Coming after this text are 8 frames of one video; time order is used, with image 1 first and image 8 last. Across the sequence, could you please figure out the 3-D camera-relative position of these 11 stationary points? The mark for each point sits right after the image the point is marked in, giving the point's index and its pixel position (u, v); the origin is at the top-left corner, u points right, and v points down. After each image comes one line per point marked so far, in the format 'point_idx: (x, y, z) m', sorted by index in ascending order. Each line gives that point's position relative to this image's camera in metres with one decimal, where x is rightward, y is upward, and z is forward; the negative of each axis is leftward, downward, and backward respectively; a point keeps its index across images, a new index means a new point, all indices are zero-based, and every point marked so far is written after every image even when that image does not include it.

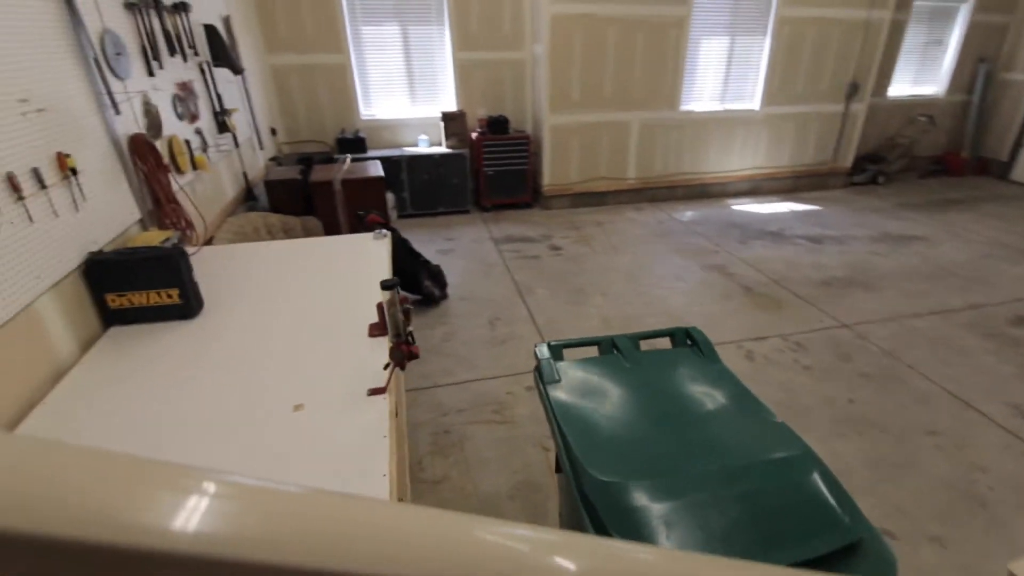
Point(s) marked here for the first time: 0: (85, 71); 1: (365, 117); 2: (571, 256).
0: (-1.6, +0.9, +2.1) m
1: (-1.5, +1.8, +5.3) m
2: (+0.5, +0.3, +4.4) m
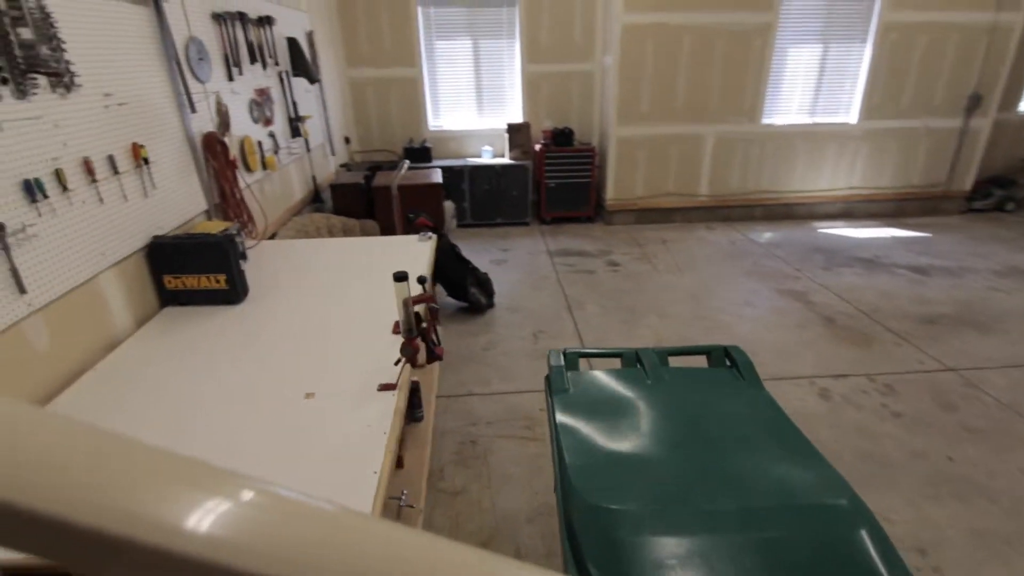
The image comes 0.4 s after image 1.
0: (-1.5, +0.9, +2.2) m
1: (-0.8, +1.7, +5.4) m
2: (+1.0, +0.1, +4.1) m
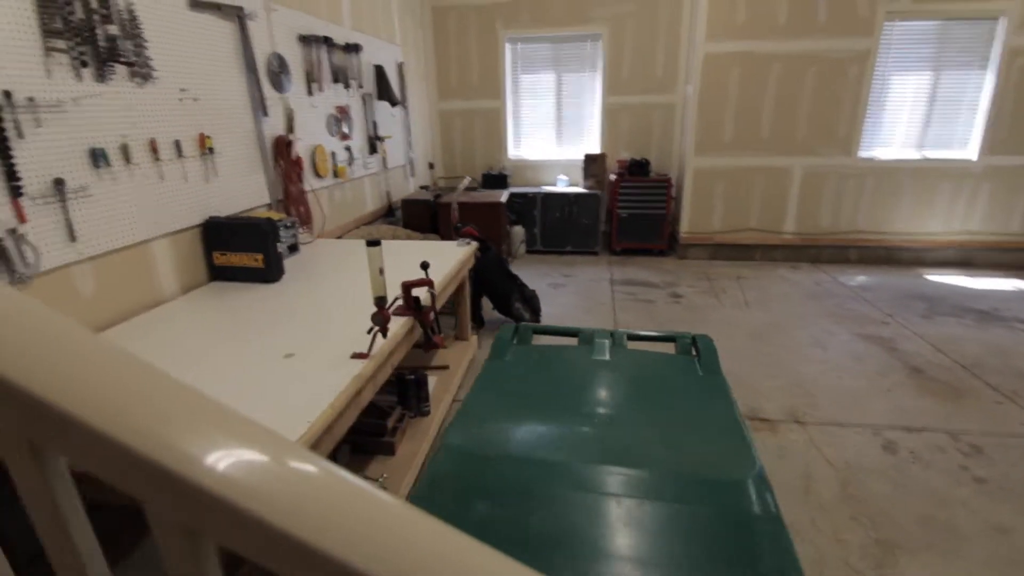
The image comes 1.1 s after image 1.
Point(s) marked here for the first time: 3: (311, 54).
0: (-1.3, +1.0, +2.5) m
1: (0.0, +1.4, +5.5) m
2: (+1.4, -0.1, +3.9) m
3: (-1.2, +1.4, +3.1) m
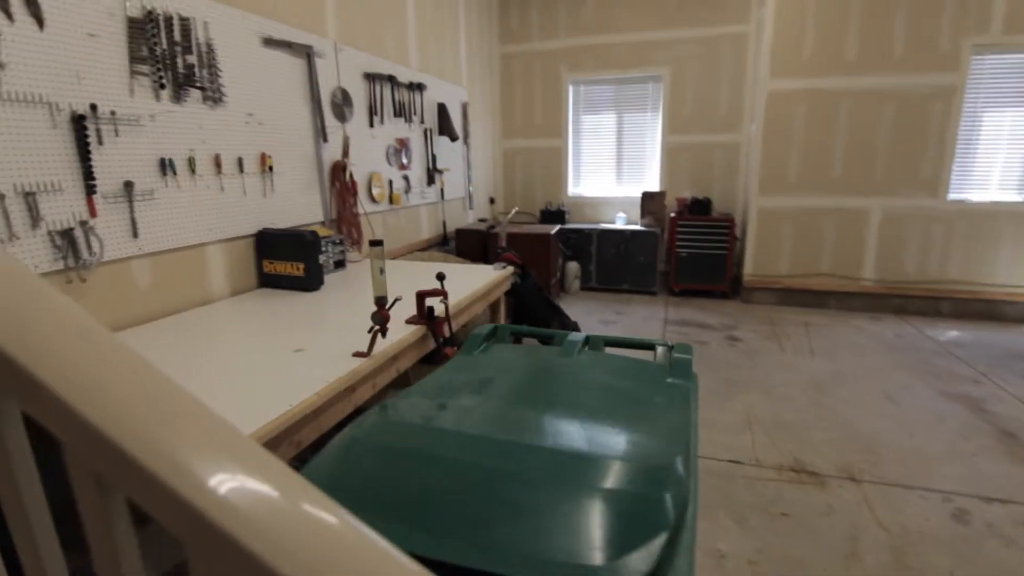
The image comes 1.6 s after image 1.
0: (-1.1, +1.0, +2.8) m
1: (+0.6, +1.0, +5.6) m
2: (+1.7, -0.4, +3.6) m
3: (-0.9, +1.3, +3.3) m
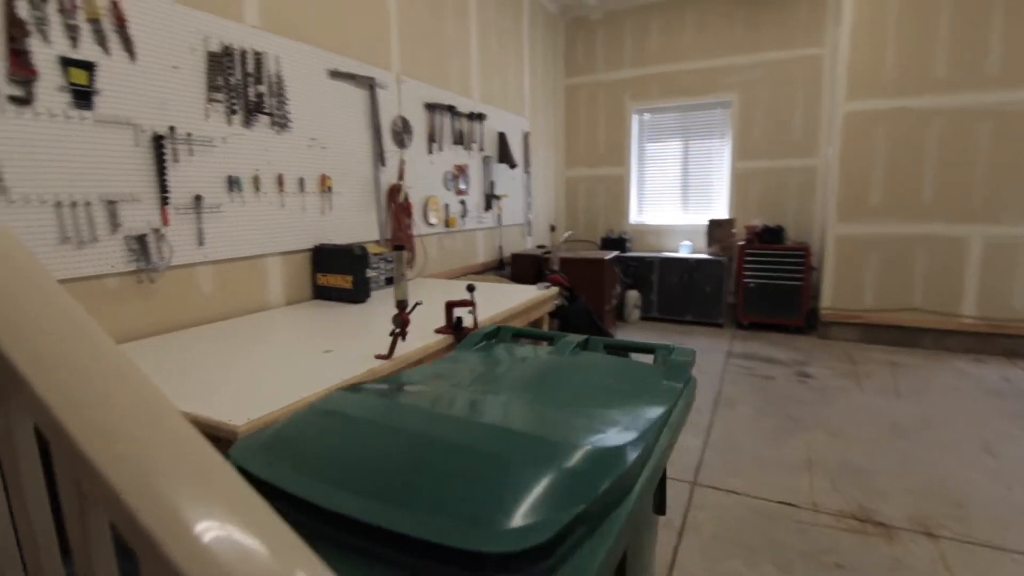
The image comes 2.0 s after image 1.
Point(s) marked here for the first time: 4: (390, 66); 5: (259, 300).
0: (-0.8, +0.9, +3.0) m
1: (+1.3, +0.7, +5.5) m
2: (+2.0, -0.6, +3.3) m
3: (-0.5, +1.2, +3.5) m
4: (-0.7, +1.4, +3.1) m
5: (-1.2, -0.1, +2.4) m
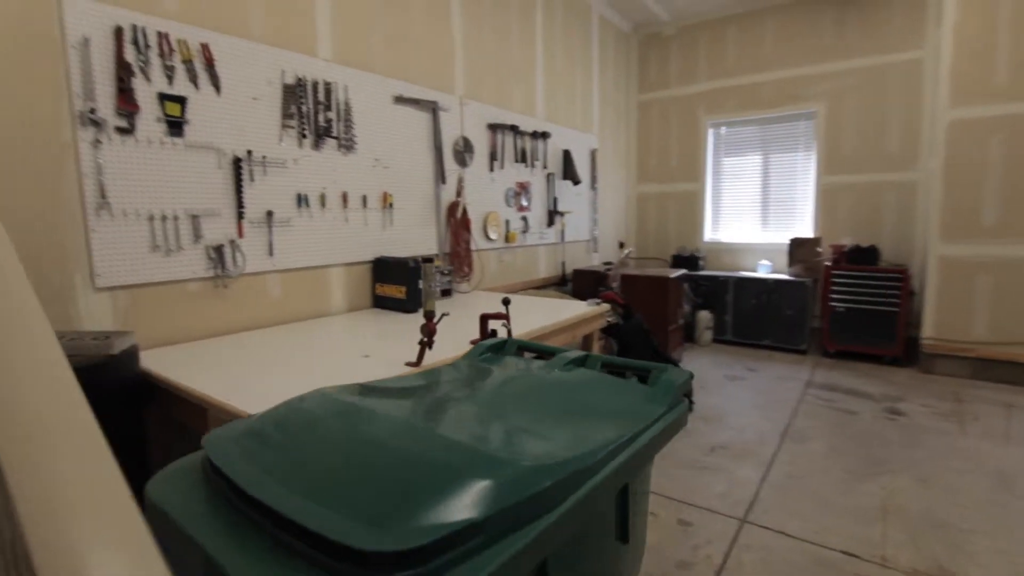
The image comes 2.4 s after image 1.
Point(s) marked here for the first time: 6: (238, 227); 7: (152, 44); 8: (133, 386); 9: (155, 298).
0: (-0.5, +0.8, +3.1) m
1: (+2.0, +0.5, +5.3) m
2: (+2.3, -0.8, +2.9) m
3: (-0.1, +1.1, +3.6) m
4: (-0.4, +1.3, +3.3) m
5: (-1.0, -0.1, +2.6) m
6: (-1.2, +0.3, +2.2) m
7: (-1.4, +0.9, +1.9) m
8: (-1.2, -0.3, +1.6) m
9: (-1.4, 0.0, +2.0) m
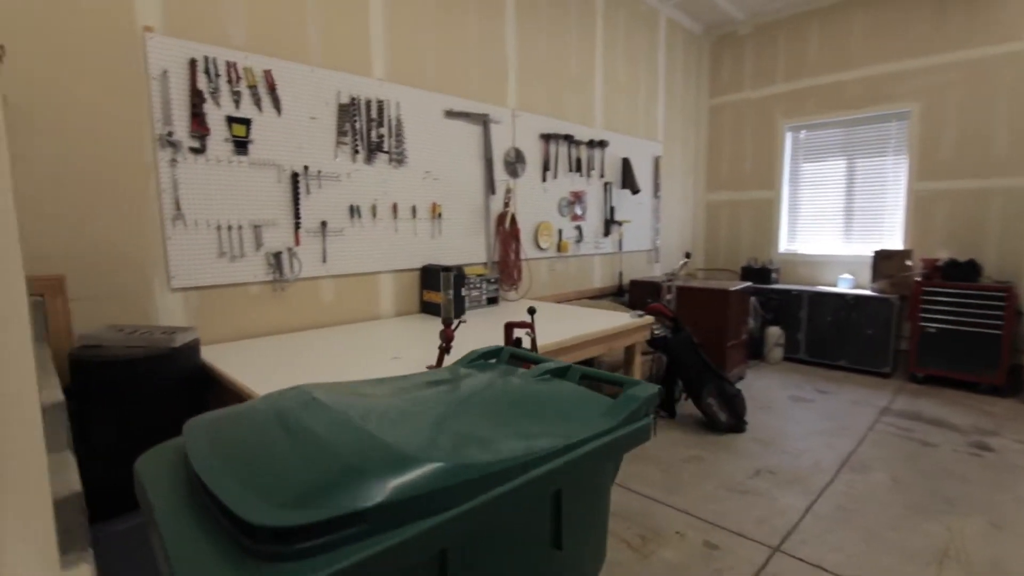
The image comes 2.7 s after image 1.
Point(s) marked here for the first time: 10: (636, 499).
0: (-0.2, +0.8, +3.2) m
1: (+2.6, +0.4, +4.9) m
2: (+2.5, -0.9, +2.6) m
3: (+0.3, +1.0, +3.7) m
4: (0.0, +1.2, +3.4) m
5: (-0.8, -0.1, +2.8) m
6: (-1.0, +0.2, +2.4) m
7: (-1.2, +0.9, +2.2) m
8: (-1.2, -0.3, +1.8) m
9: (-1.3, 0.0, +2.2) m
10: (+0.6, -1.0, +2.3) m
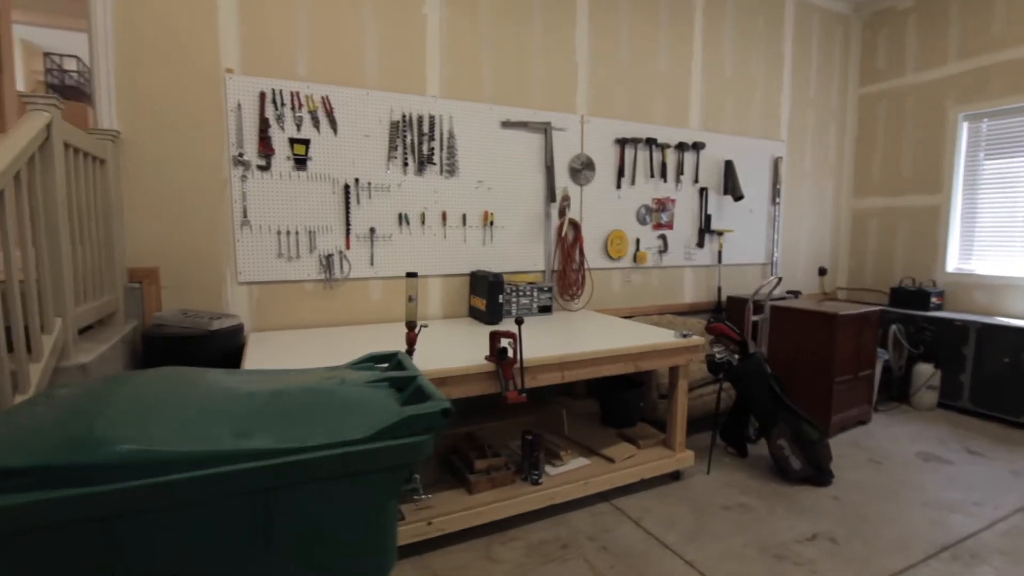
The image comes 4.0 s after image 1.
0: (+0.2, +0.7, +3.2) m
1: (+3.4, +0.1, +3.9) m
2: (+2.5, -1.1, +1.7) m
3: (+0.8, +0.9, +3.5) m
4: (+0.4, +1.2, +3.3) m
5: (-0.5, -0.1, +3.0) m
6: (-0.9, +0.3, +2.7) m
7: (-1.1, +0.9, +2.5) m
8: (-1.2, -0.3, +2.2) m
9: (-1.2, 0.0, +2.6) m
10: (+0.5, -1.0, +2.1) m
